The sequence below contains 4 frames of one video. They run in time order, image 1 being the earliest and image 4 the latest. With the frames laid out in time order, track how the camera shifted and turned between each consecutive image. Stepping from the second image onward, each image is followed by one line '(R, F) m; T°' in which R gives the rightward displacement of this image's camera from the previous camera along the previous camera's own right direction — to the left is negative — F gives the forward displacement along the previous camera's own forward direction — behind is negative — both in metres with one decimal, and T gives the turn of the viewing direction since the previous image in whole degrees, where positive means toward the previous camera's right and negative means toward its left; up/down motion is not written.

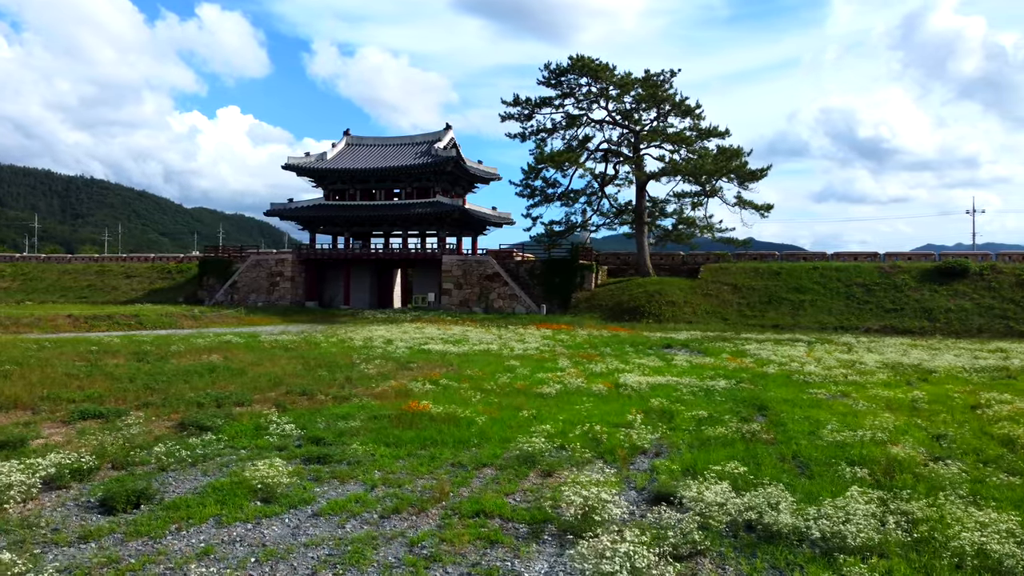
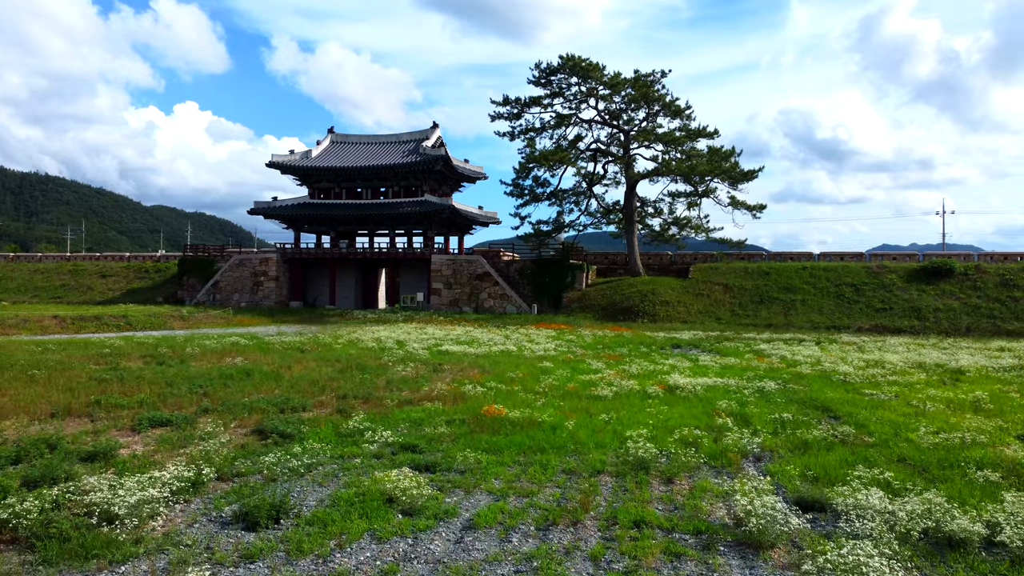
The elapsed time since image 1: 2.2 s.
(-1.7, +0.2) m; +2°
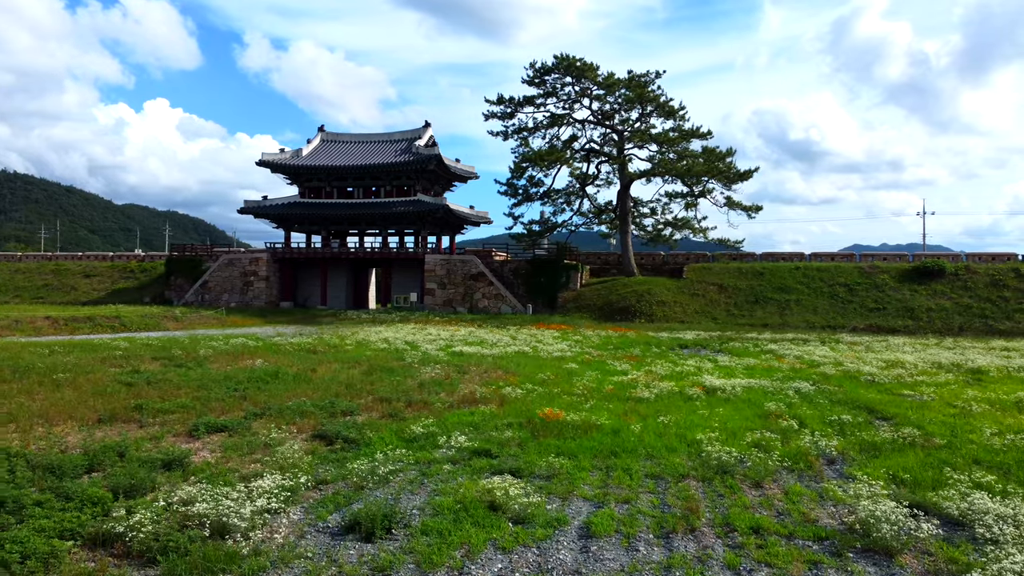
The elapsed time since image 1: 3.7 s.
(-1.2, +0.1) m; +1°
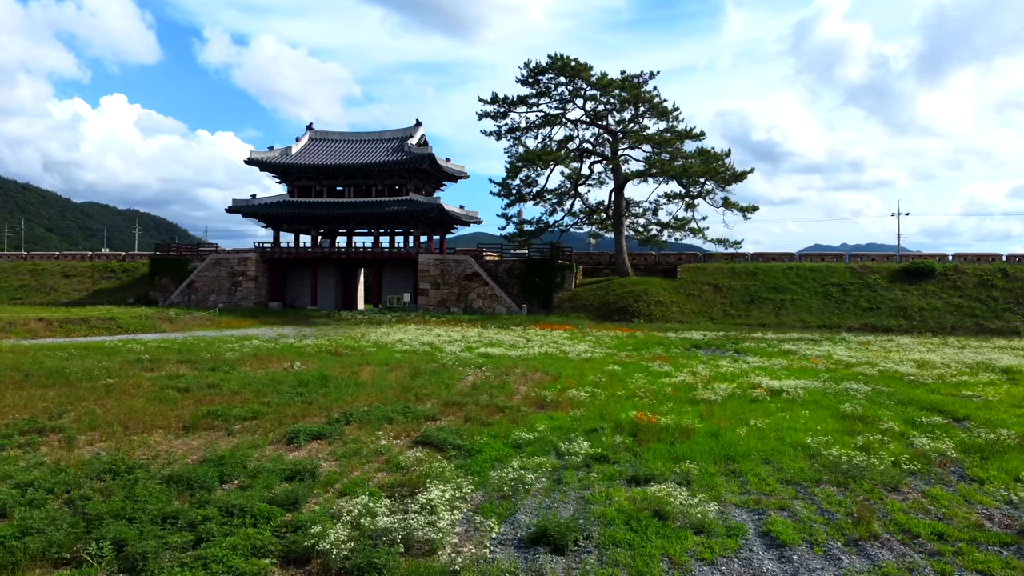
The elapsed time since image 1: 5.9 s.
(-1.9, +0.1) m; +2°
